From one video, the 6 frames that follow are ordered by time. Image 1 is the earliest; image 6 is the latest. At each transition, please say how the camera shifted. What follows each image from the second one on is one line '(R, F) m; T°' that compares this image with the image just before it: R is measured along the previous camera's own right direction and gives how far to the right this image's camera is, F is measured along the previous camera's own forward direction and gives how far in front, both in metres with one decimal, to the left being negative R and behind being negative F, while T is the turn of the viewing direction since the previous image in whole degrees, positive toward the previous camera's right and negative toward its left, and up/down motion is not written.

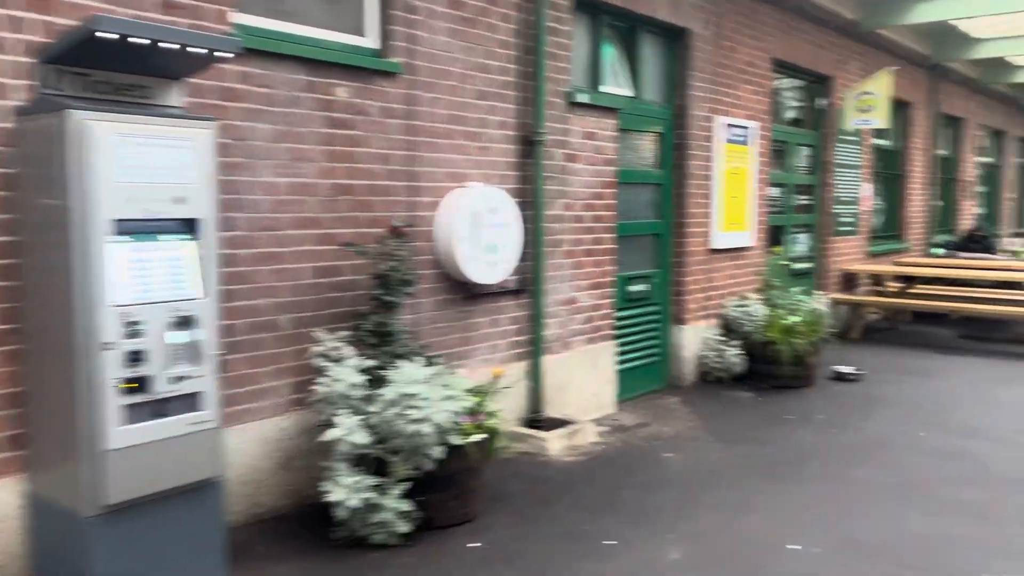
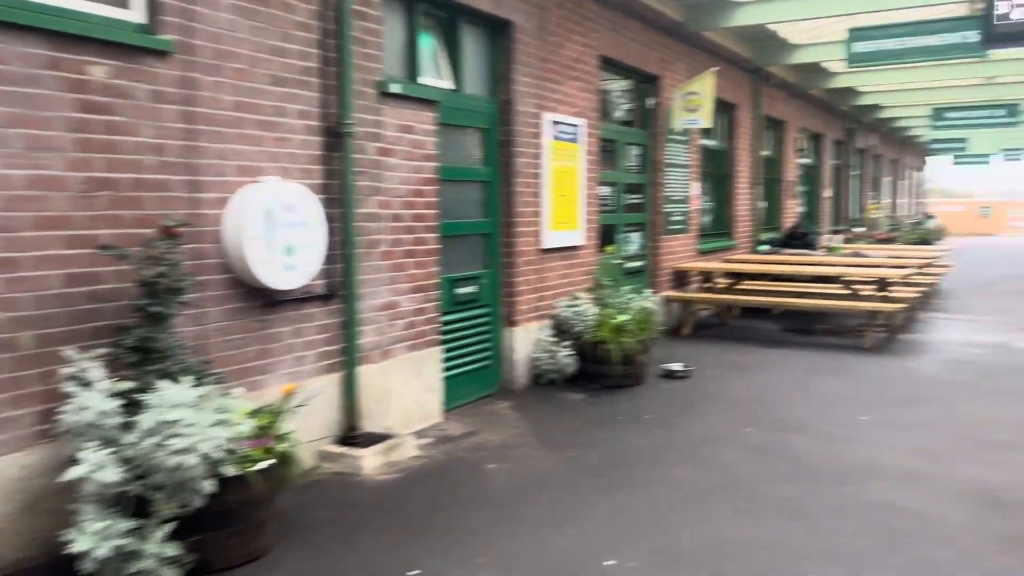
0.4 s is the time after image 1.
(+0.3, +0.3) m; +10°
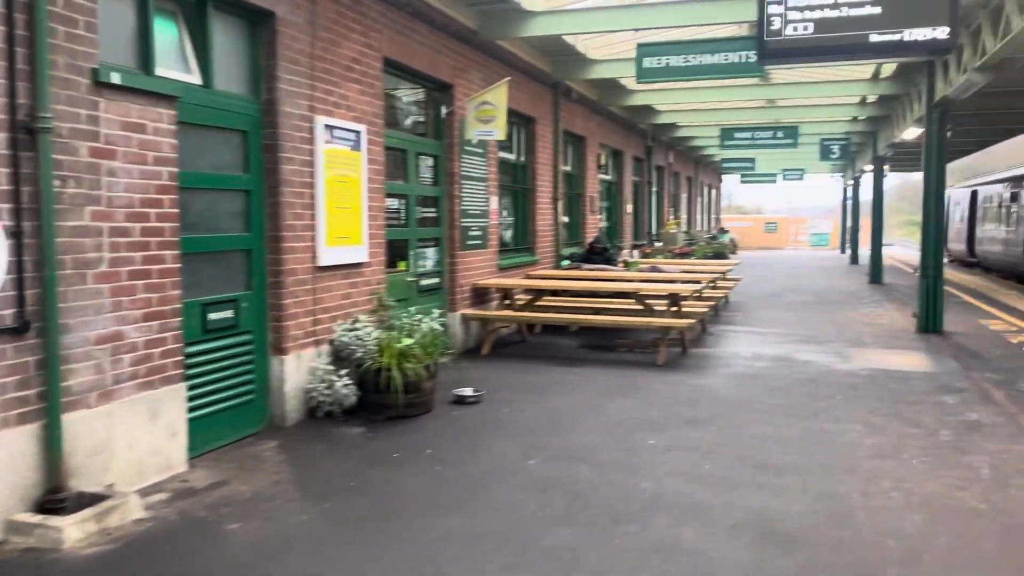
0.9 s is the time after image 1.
(+0.4, +0.5) m; +12°
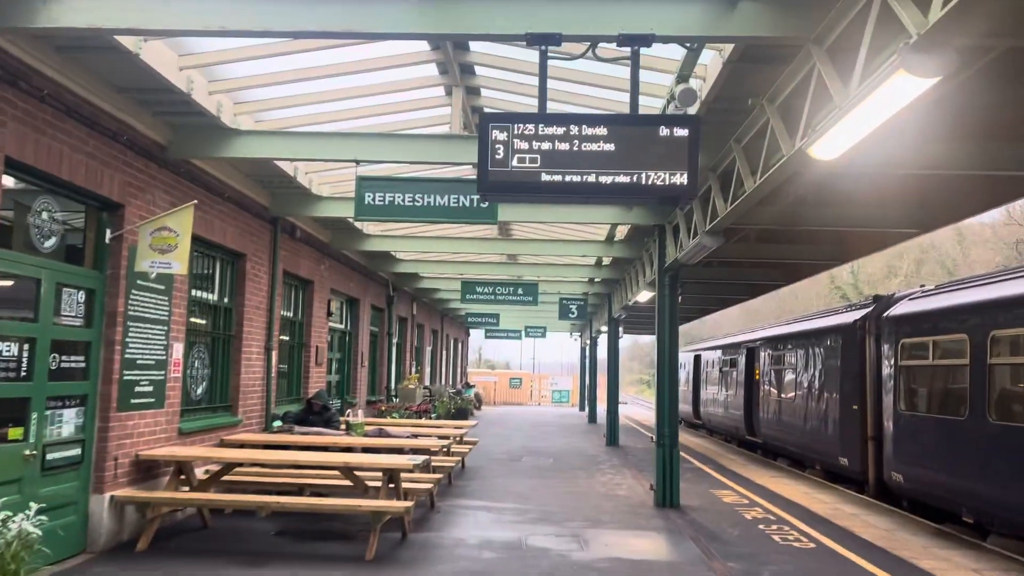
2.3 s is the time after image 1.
(+0.6, +1.3) m; +17°
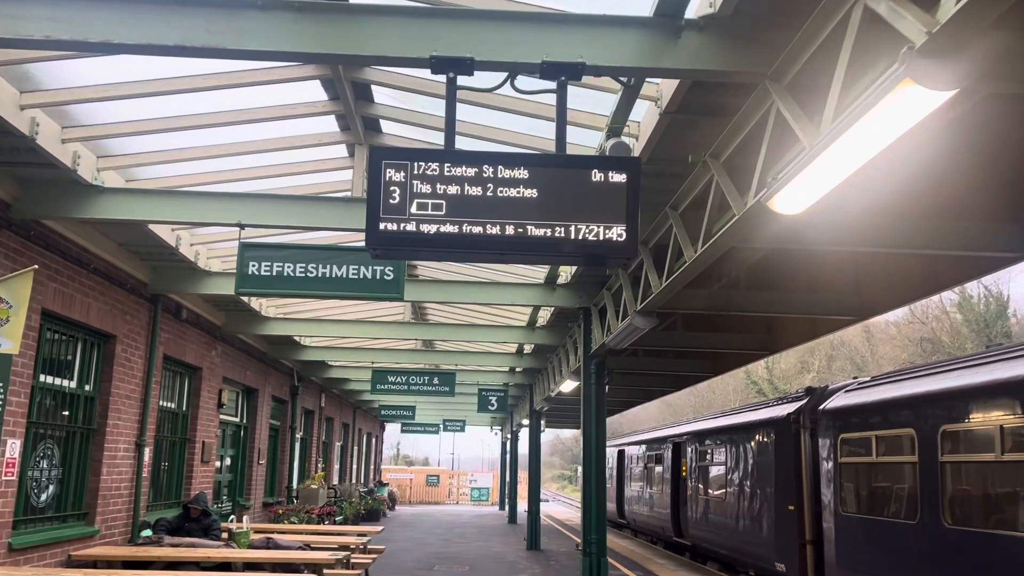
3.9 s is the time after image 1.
(+0.1, +1.0) m; +5°
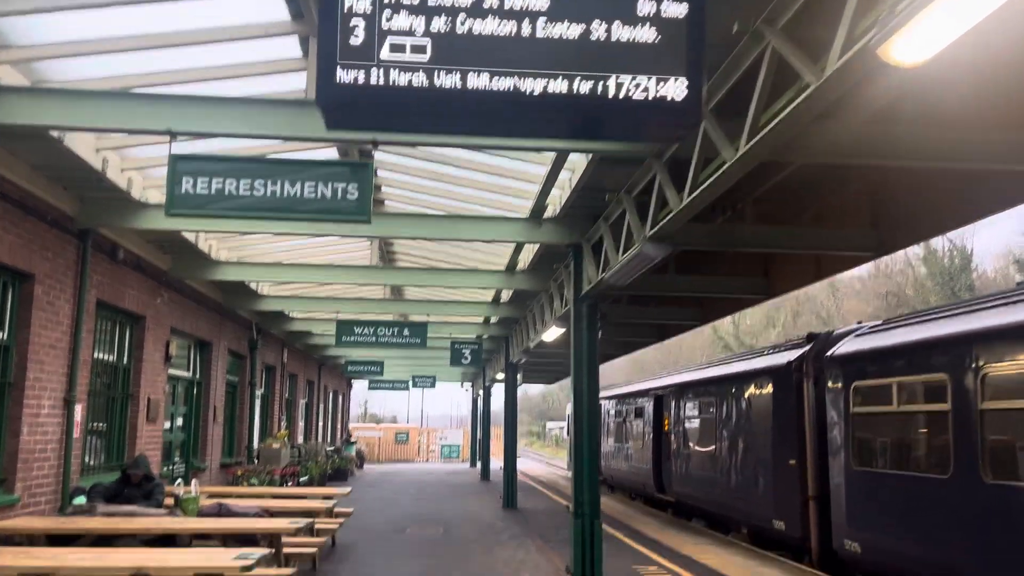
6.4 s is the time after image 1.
(-0.2, +1.1) m; +2°
